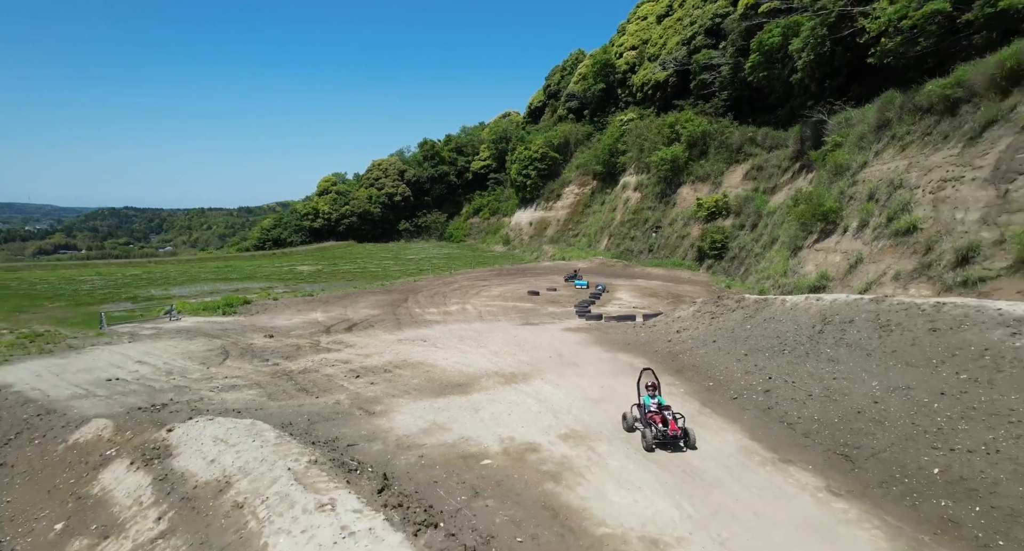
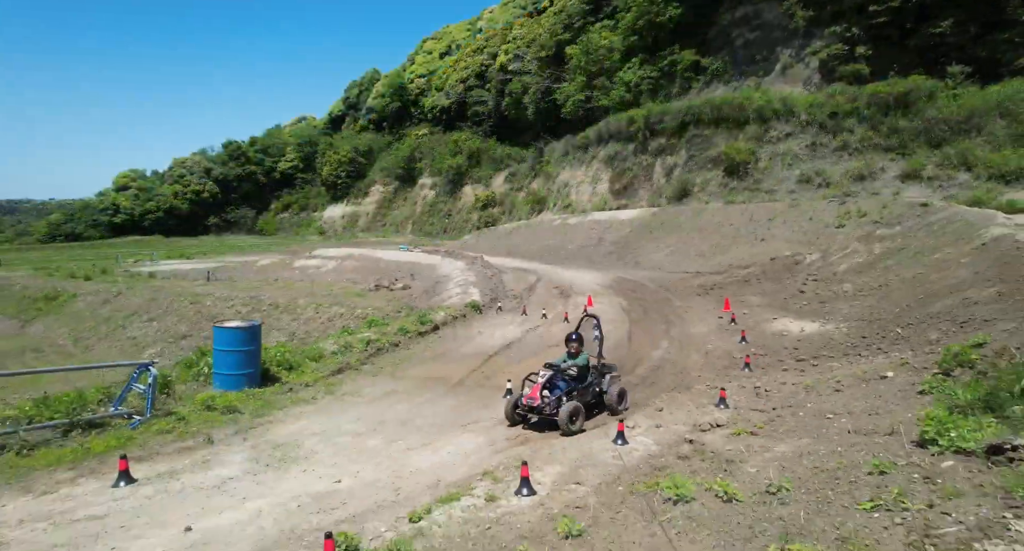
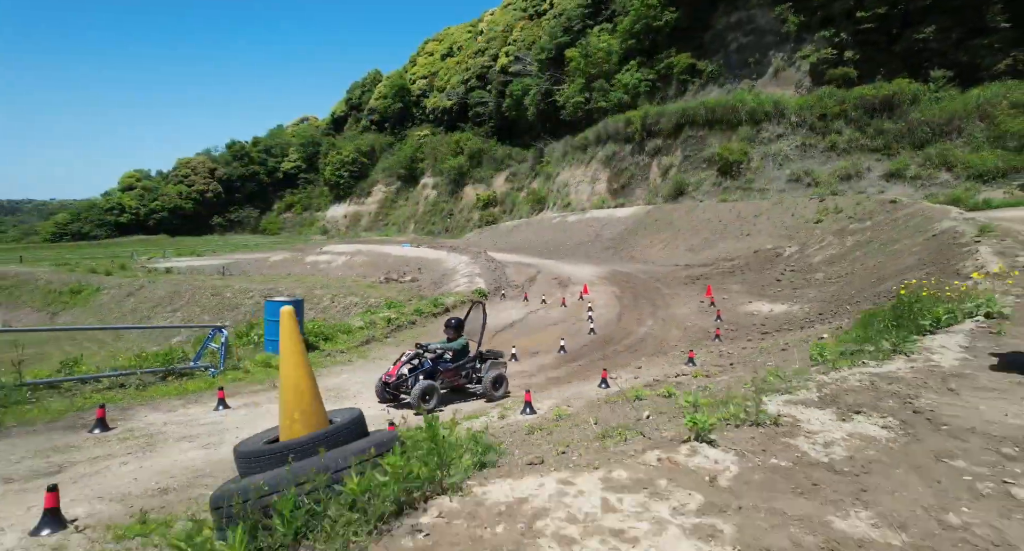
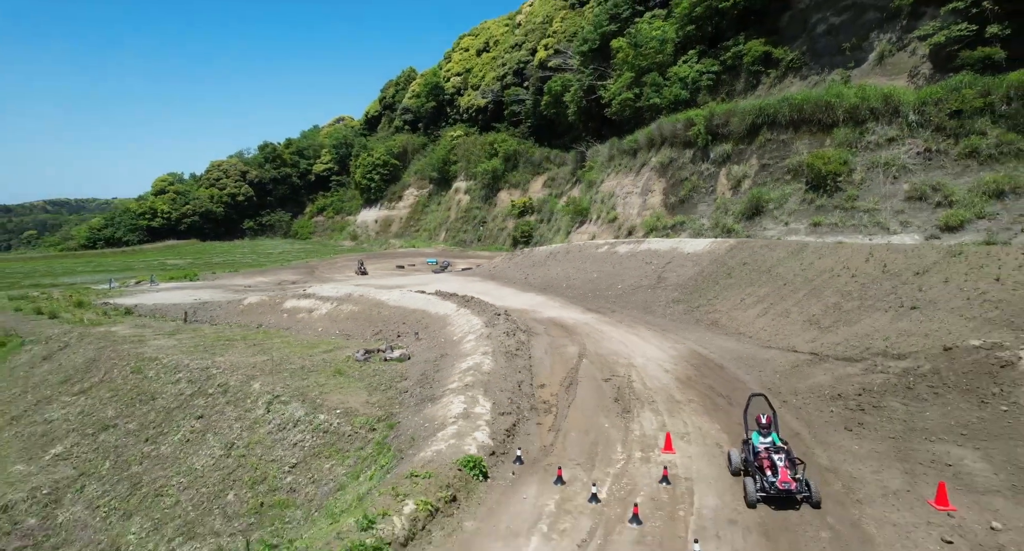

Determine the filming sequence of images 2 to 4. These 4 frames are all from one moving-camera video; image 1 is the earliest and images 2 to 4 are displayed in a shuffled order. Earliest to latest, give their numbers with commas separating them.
4, 2, 3
